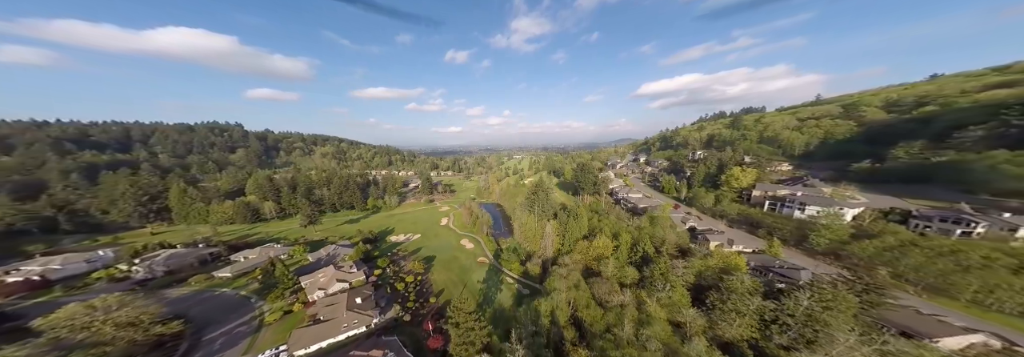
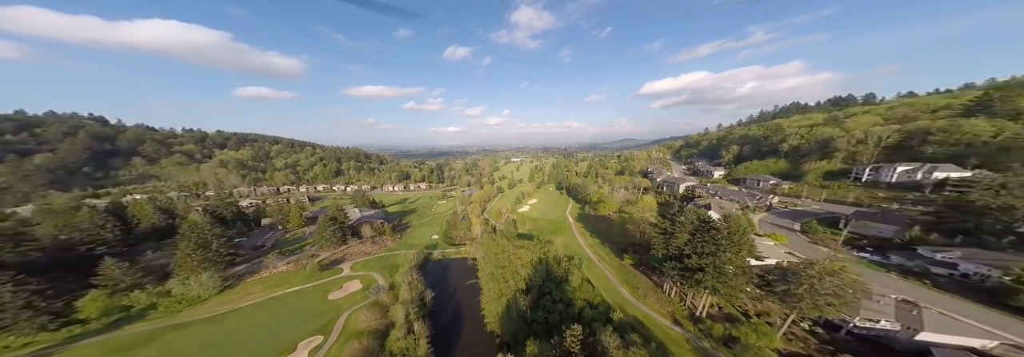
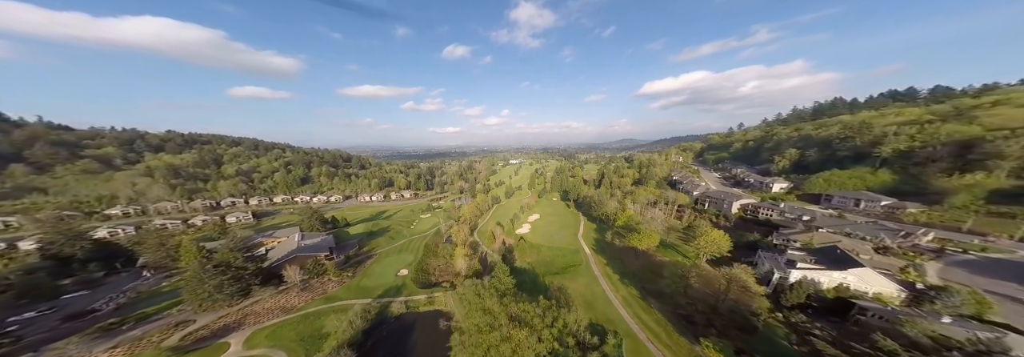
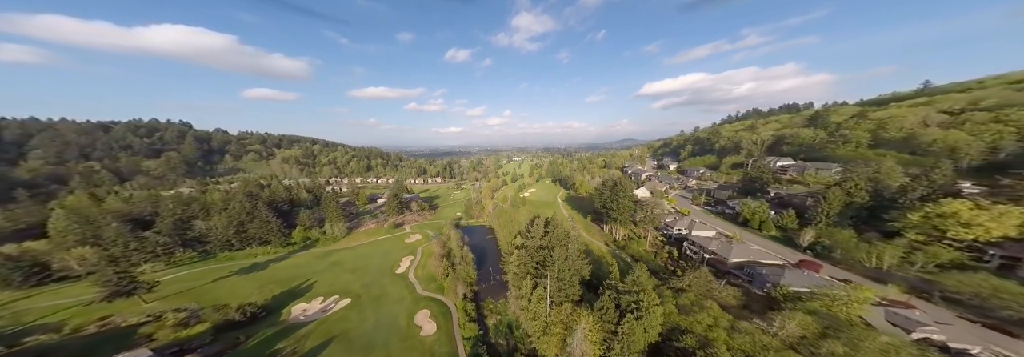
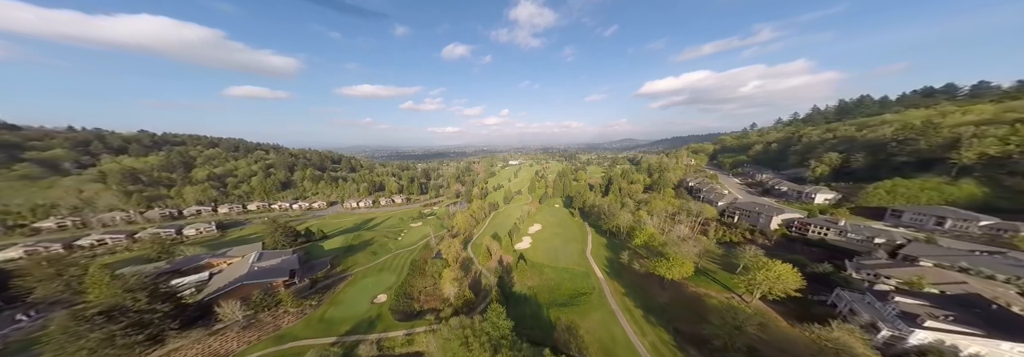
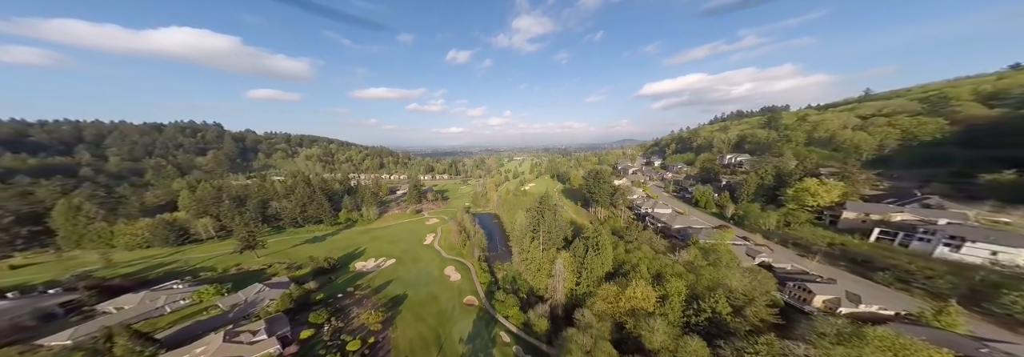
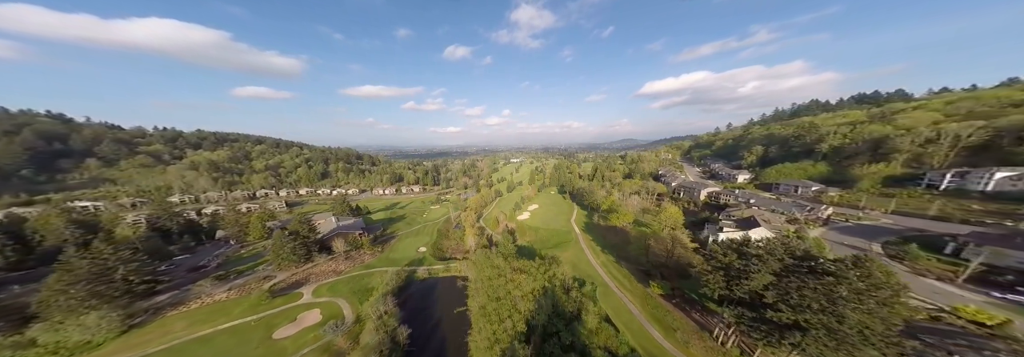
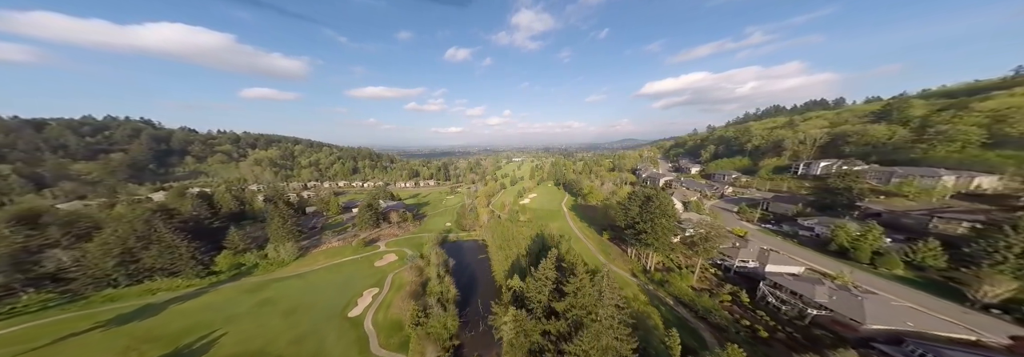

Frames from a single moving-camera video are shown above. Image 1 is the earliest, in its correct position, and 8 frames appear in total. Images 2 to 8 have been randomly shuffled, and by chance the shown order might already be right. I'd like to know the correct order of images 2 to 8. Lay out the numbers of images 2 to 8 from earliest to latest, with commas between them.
6, 4, 8, 2, 7, 3, 5
